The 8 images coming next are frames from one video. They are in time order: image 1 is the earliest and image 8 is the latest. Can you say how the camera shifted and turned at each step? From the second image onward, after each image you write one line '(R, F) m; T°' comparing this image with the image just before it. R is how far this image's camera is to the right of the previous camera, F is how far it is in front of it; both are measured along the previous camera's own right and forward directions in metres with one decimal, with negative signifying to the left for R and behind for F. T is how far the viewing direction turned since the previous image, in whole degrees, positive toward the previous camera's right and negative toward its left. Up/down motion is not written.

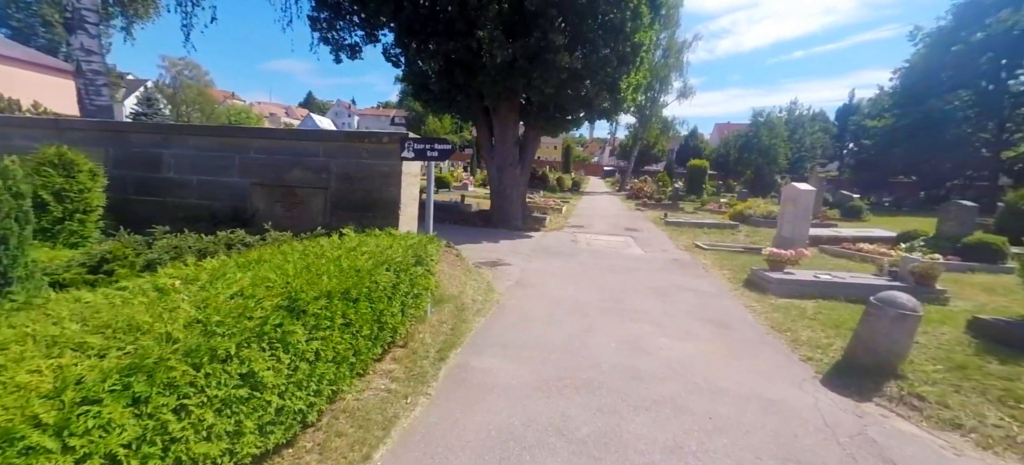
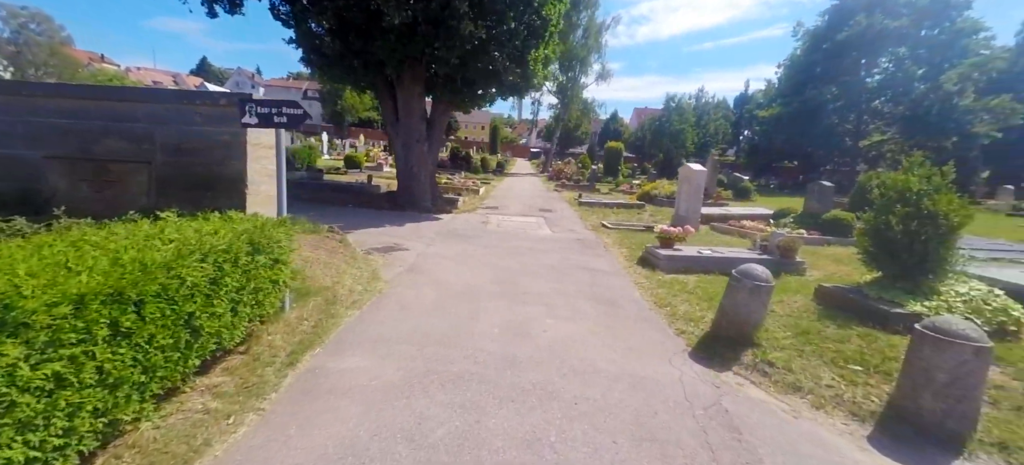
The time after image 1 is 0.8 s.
(+0.5, +0.3) m; +10°
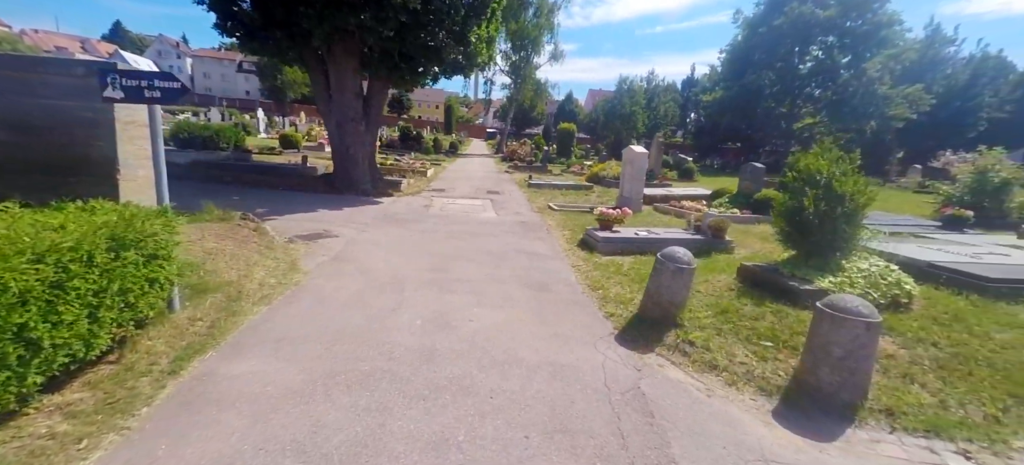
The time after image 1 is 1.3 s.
(+0.3, +0.2) m; +6°
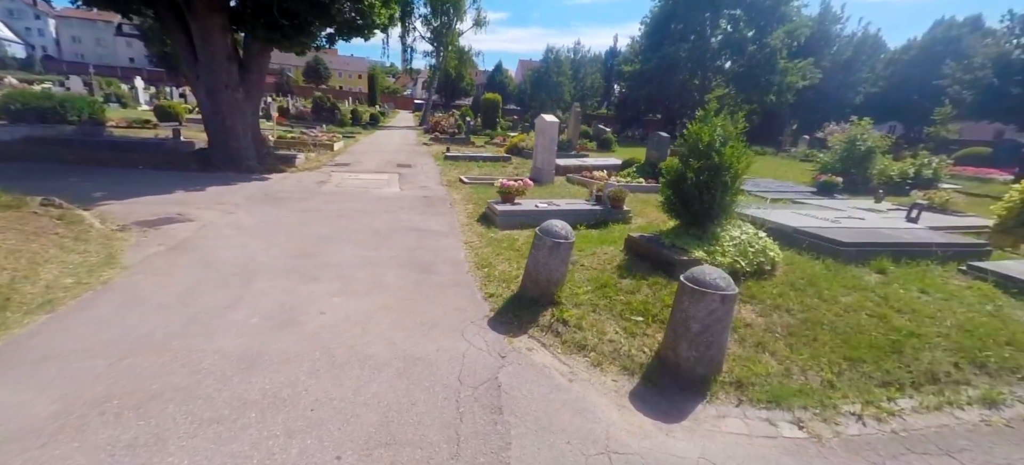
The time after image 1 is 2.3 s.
(+0.7, +0.4) m; +9°
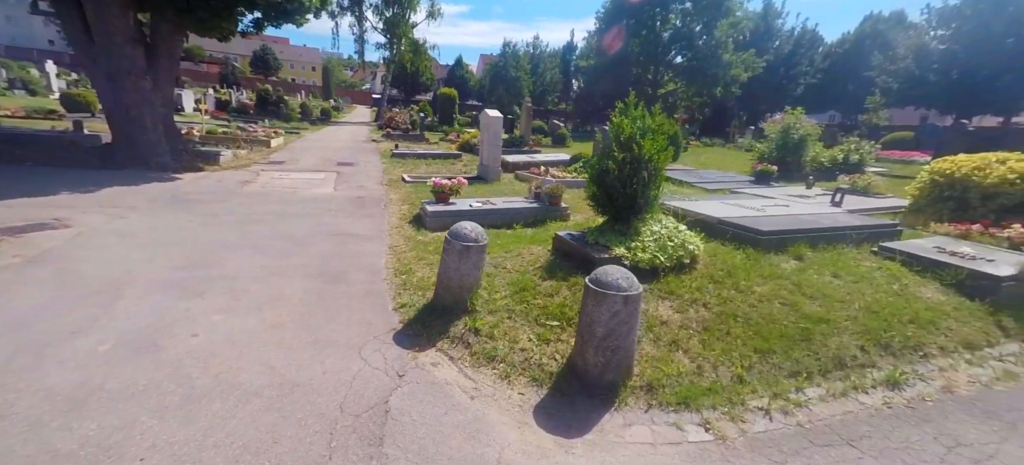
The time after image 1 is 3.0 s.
(+0.6, +0.3) m; +5°
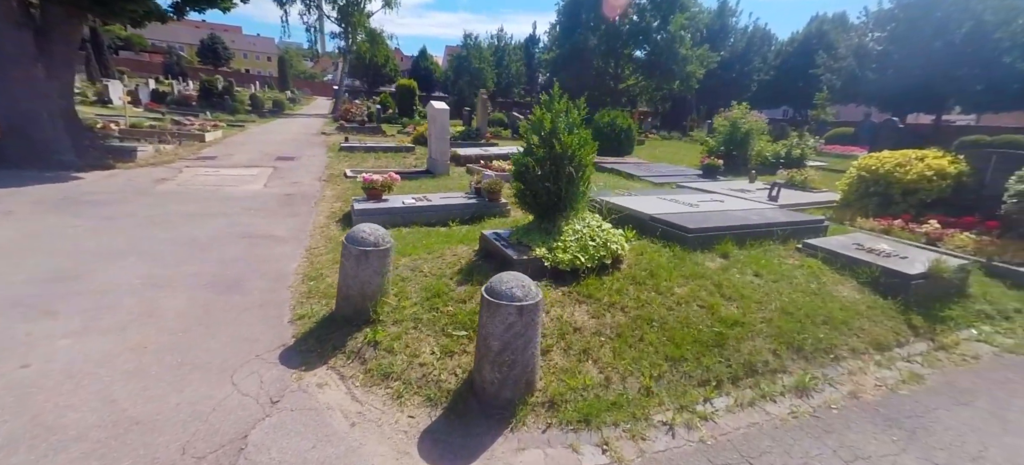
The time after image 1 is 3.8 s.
(+0.5, +0.3) m; +4°
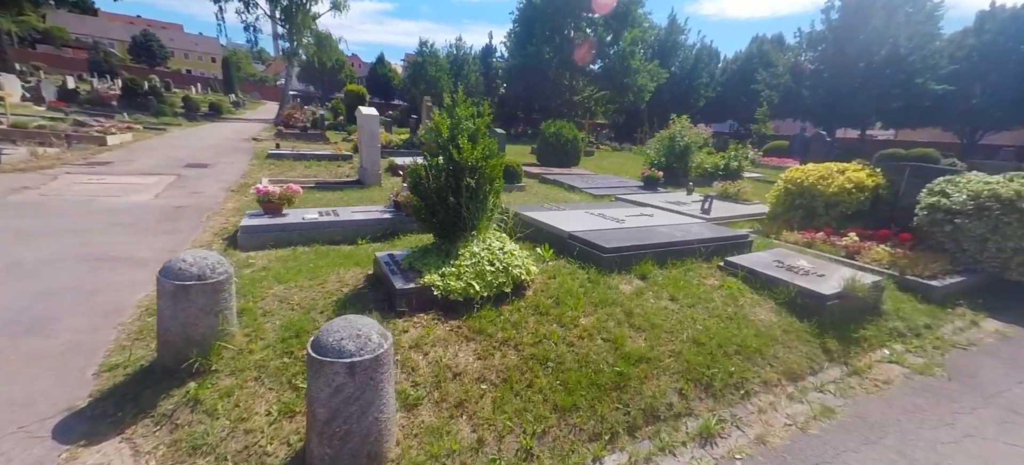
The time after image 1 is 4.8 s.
(+0.7, +0.5) m; +5°
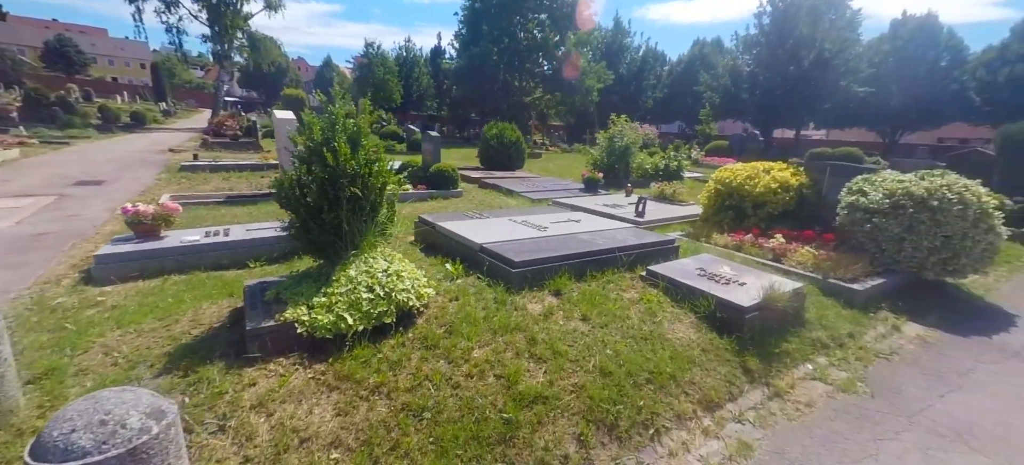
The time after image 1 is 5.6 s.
(+0.6, +0.5) m; +5°
